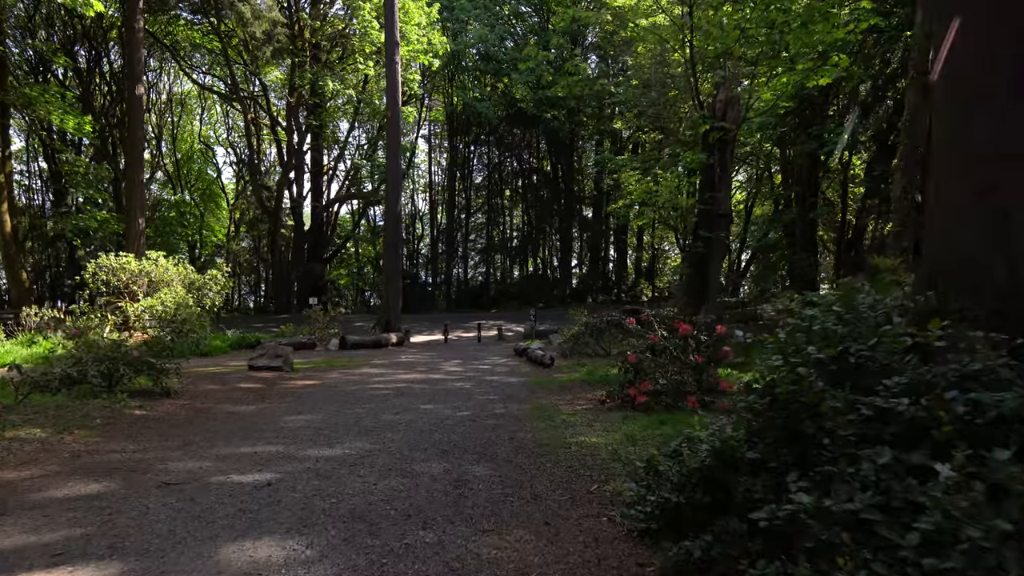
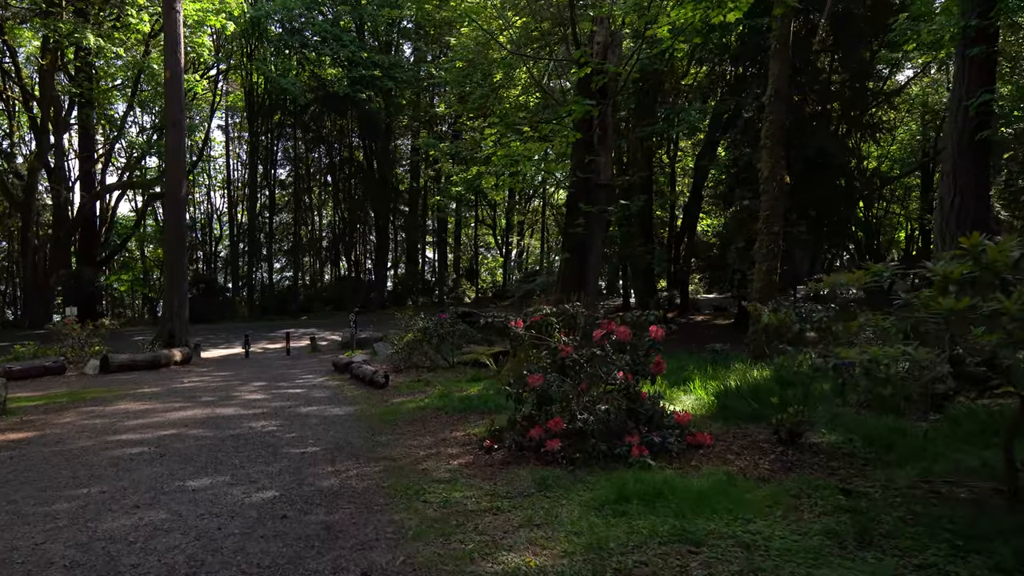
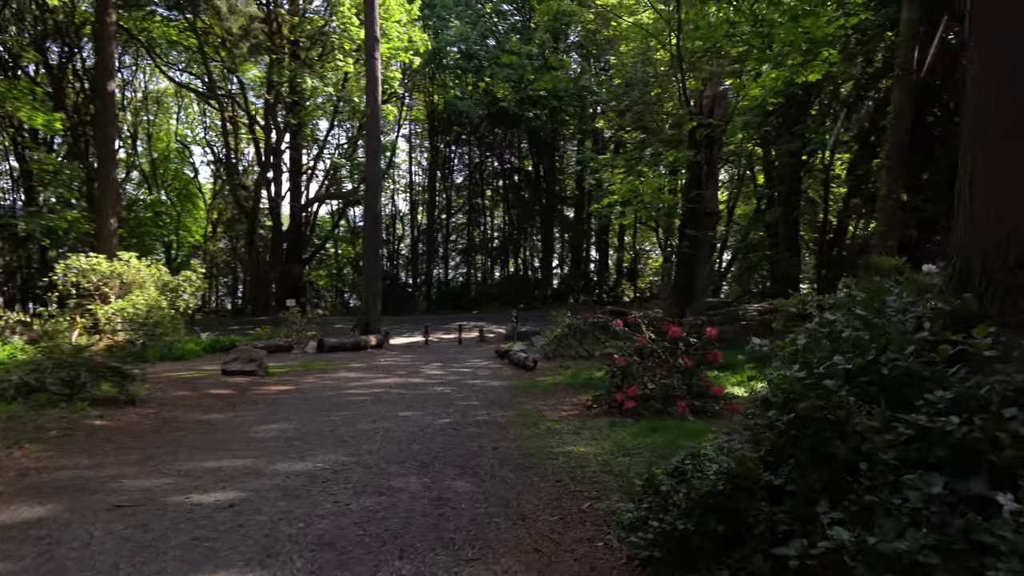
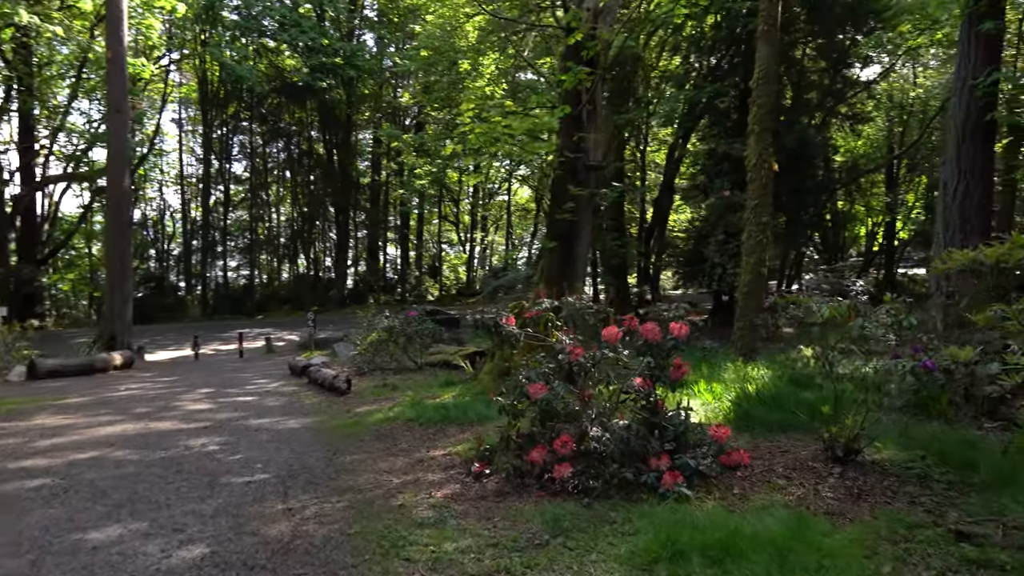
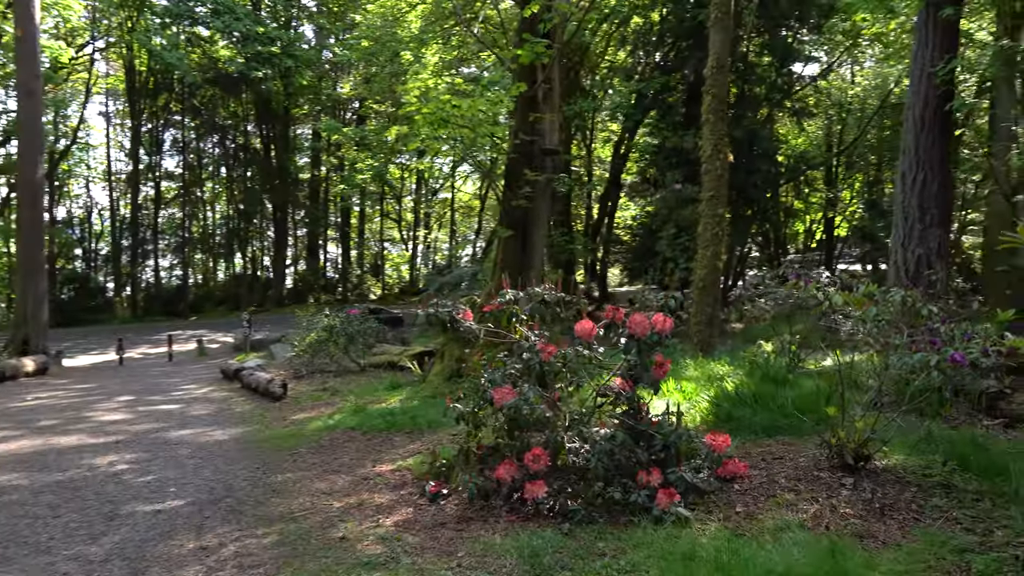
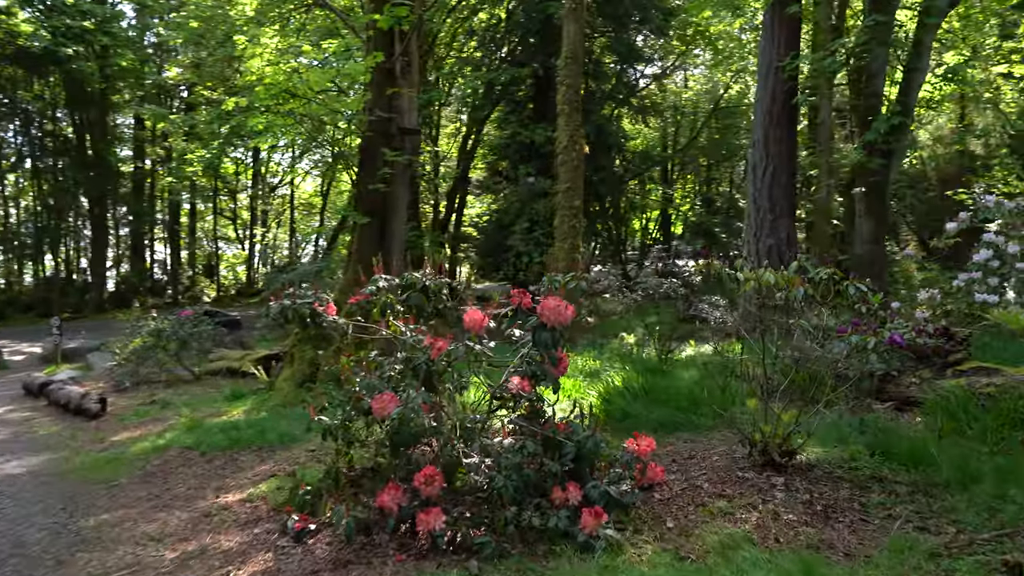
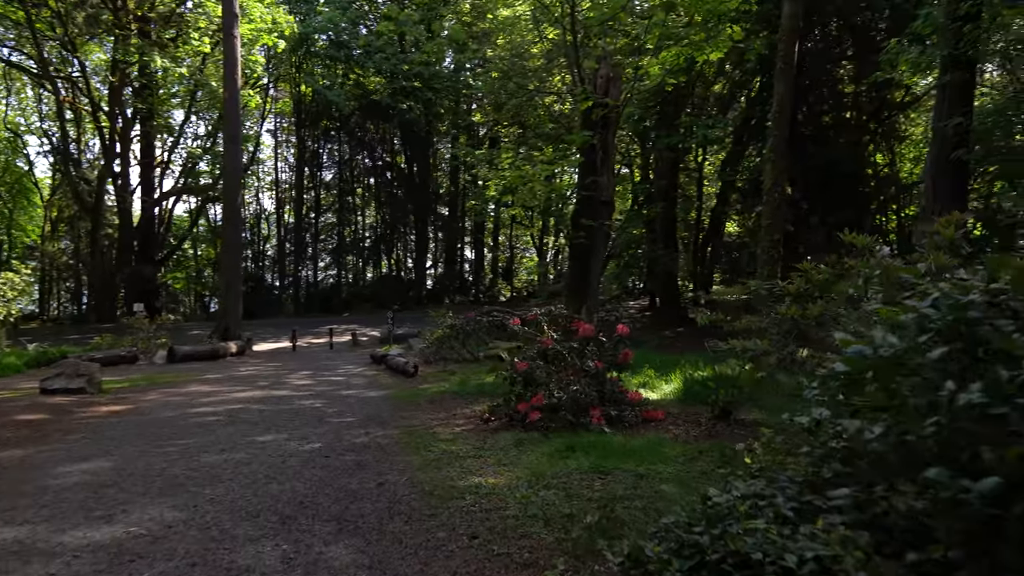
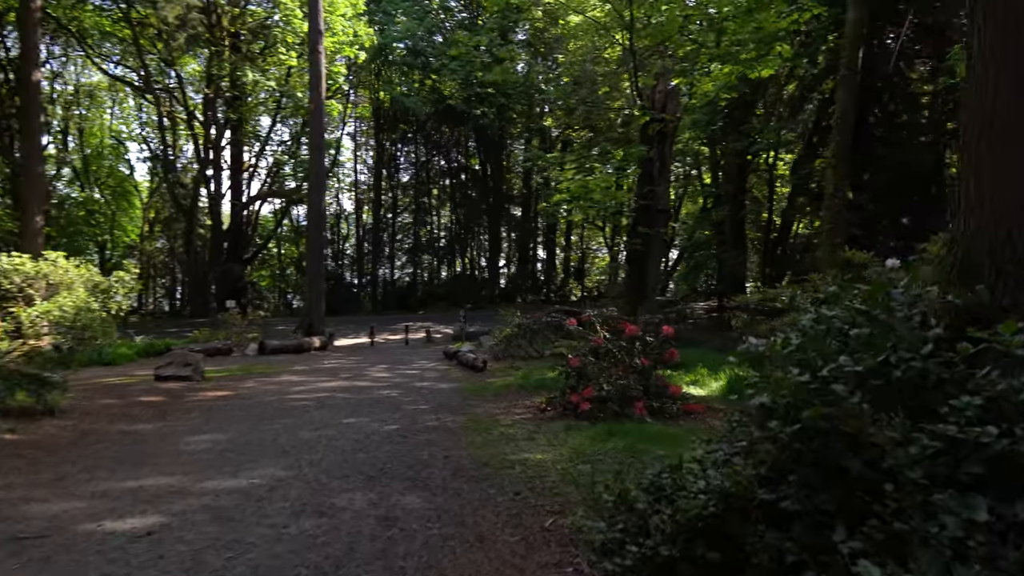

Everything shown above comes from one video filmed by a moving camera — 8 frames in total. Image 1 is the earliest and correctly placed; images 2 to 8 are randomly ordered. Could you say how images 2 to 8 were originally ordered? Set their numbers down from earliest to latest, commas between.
3, 8, 7, 2, 4, 5, 6
